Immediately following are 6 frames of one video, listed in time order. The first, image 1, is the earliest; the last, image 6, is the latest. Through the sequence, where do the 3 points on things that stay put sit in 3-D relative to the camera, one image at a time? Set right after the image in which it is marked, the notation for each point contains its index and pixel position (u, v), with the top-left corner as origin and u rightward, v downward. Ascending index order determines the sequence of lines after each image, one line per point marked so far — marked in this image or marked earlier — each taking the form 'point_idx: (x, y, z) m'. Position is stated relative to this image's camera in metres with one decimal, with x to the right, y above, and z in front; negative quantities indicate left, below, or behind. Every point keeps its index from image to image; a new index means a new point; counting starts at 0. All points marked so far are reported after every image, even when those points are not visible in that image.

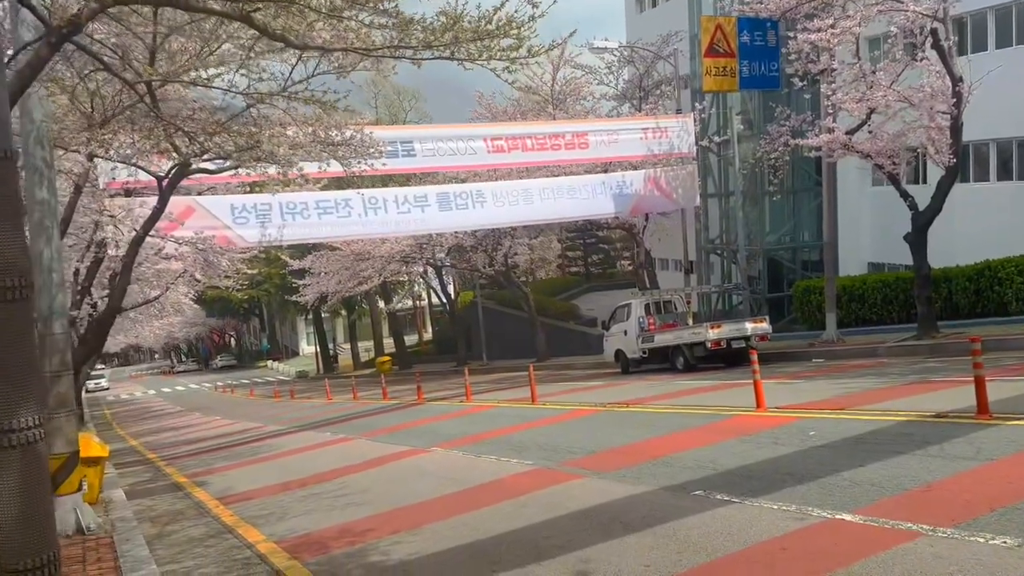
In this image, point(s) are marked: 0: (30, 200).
0: (-5.1, +0.9, +8.8) m
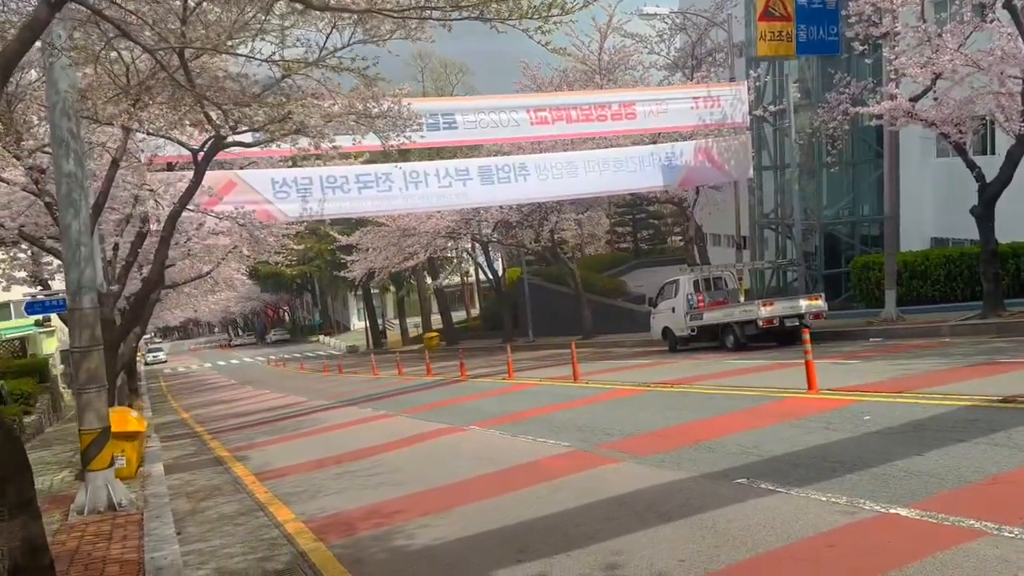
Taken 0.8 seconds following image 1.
0: (-4.7, +1.2, +8.7) m
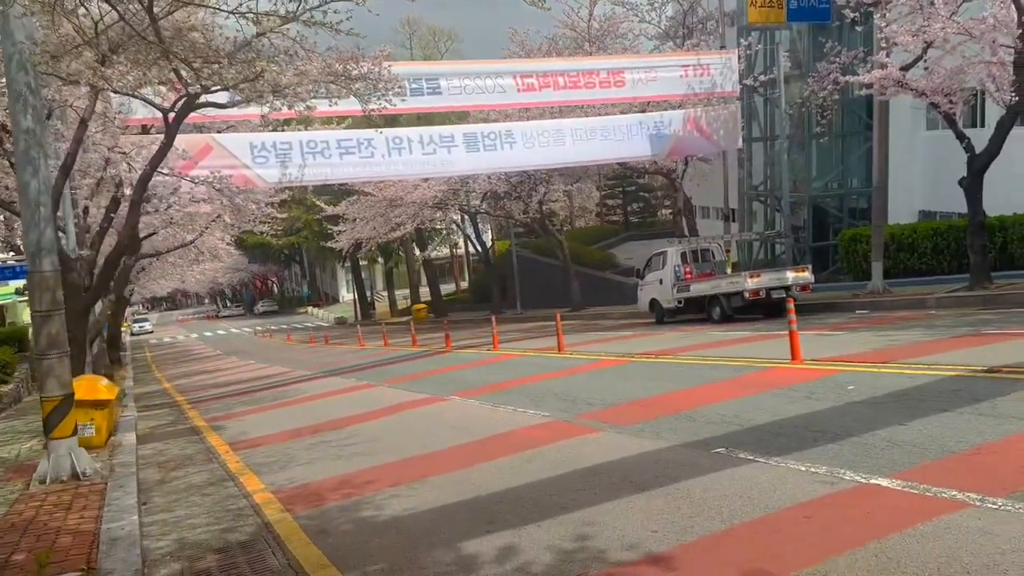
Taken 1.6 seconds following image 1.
0: (-5.0, +1.6, +8.3) m
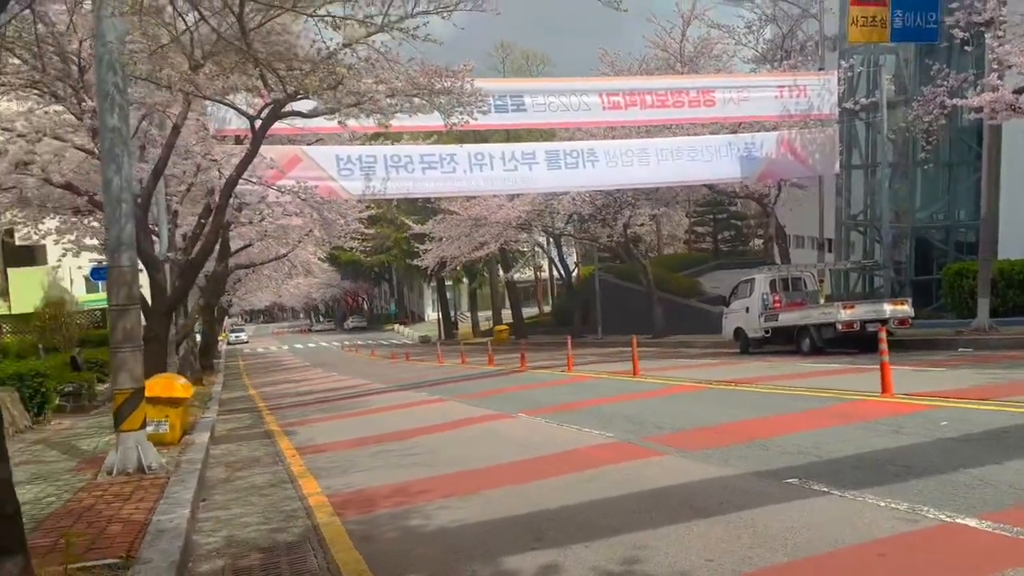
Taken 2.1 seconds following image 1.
0: (-4.2, +1.7, +8.6) m
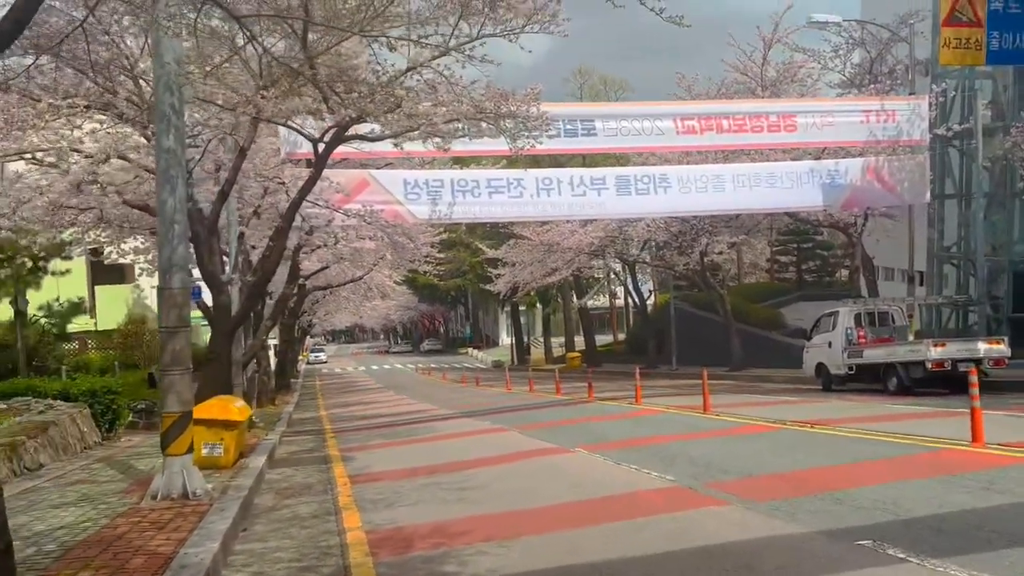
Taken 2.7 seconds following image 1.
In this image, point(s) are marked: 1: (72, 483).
0: (-3.6, +1.4, +8.6) m
1: (-5.5, -2.4, +10.5) m
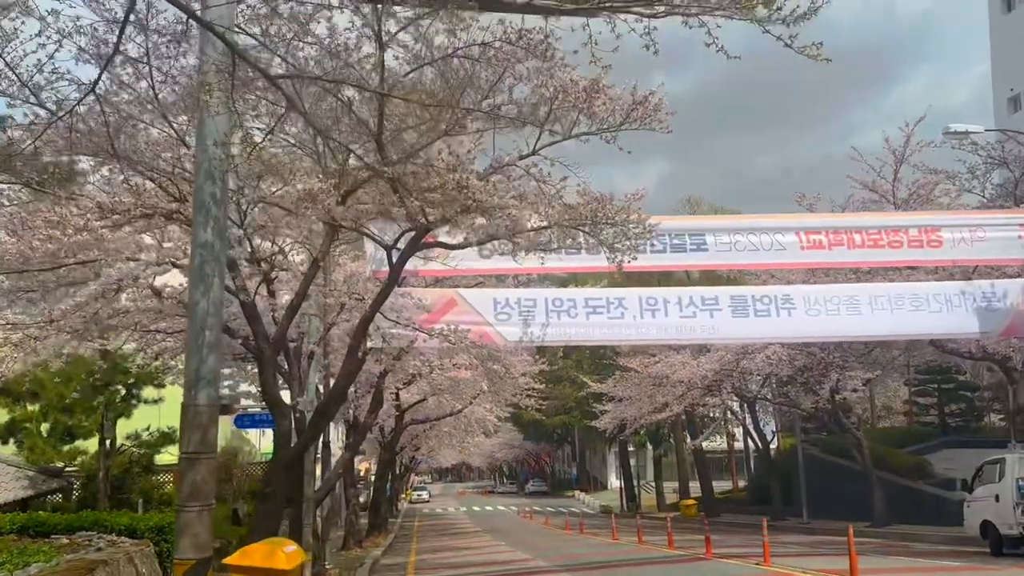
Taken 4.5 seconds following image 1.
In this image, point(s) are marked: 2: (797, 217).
0: (-2.8, +0.4, +7.5) m
1: (-4.5, -3.7, +8.9) m
2: (+5.4, +1.4, +15.9) m
